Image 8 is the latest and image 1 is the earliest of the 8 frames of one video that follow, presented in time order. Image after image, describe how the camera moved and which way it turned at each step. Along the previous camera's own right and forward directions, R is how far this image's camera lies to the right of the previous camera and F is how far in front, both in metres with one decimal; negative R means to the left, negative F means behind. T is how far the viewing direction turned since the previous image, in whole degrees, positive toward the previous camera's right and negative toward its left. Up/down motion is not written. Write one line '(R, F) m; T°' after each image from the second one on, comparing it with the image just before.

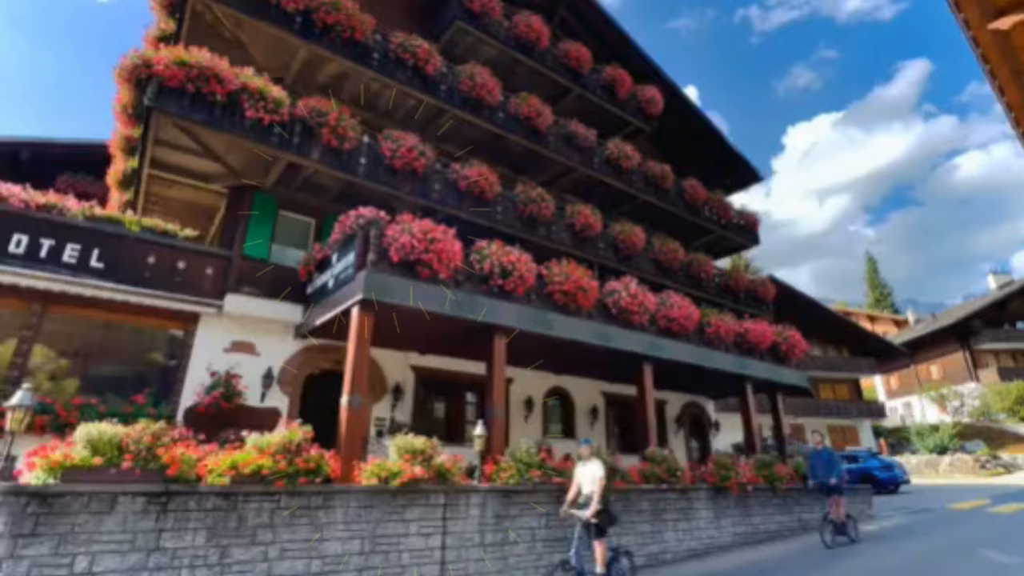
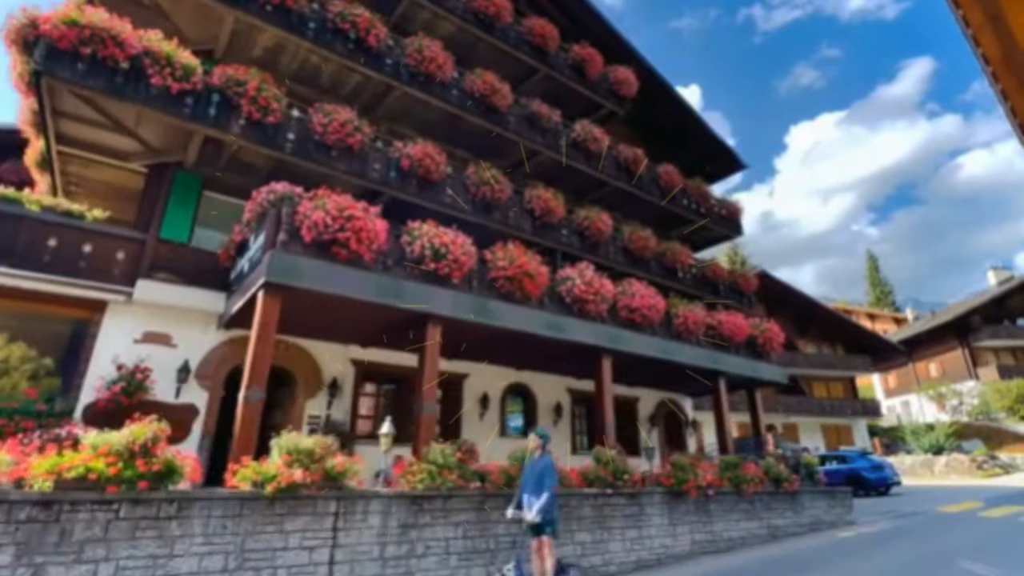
(+1.1, +0.9) m; 0°
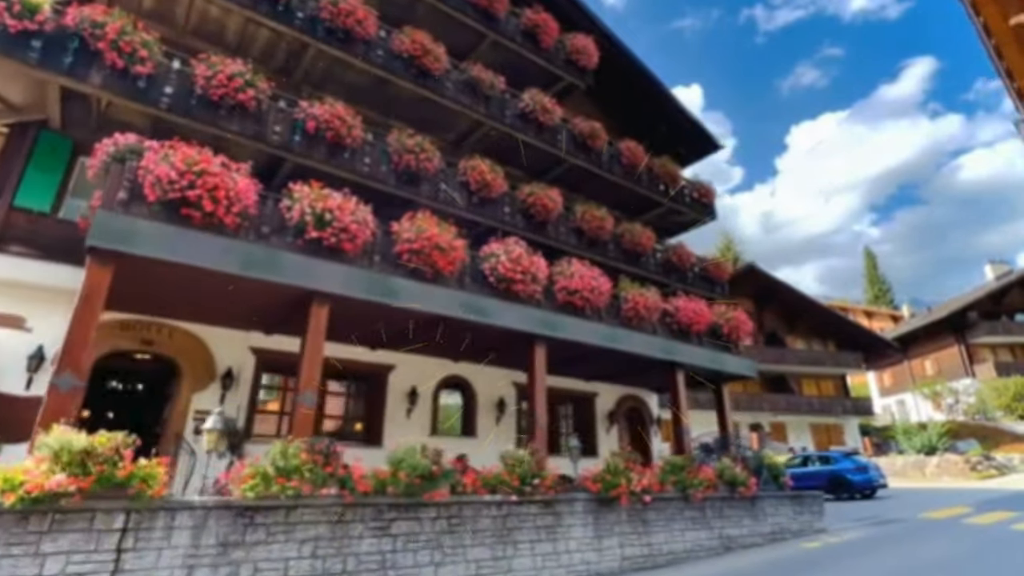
(+1.4, +1.3) m; 0°
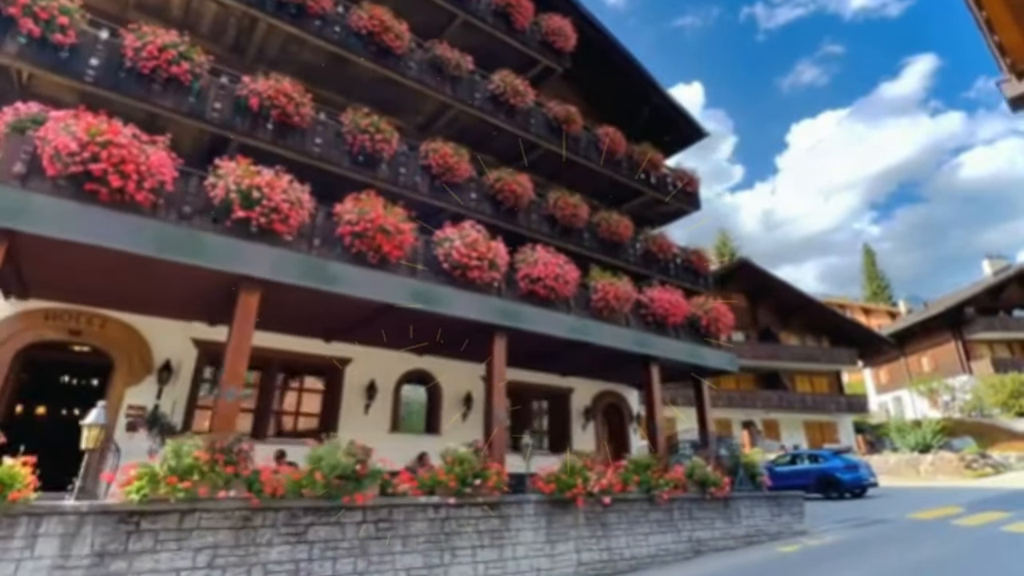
(+0.7, +0.6) m; 0°
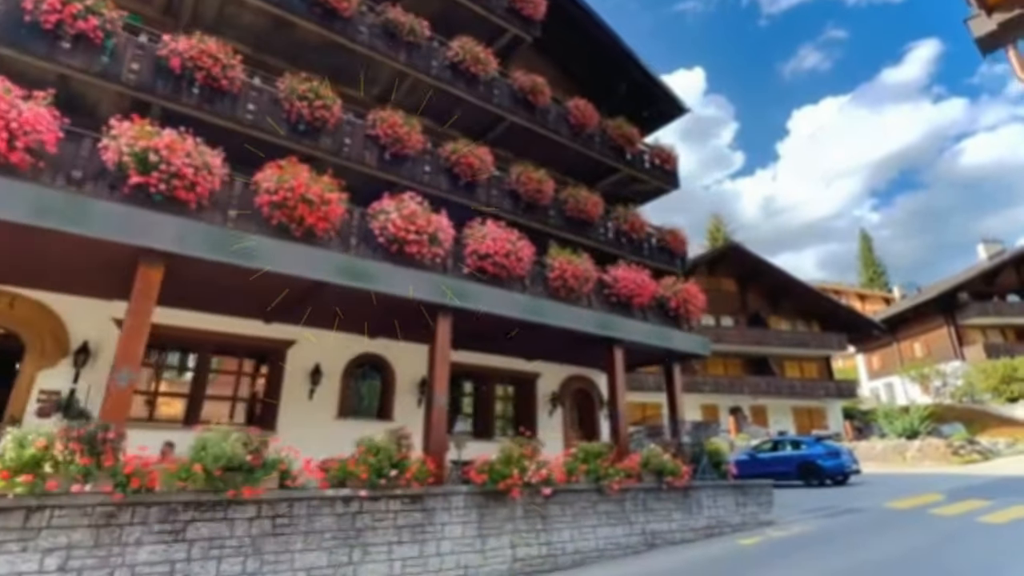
(+0.9, +0.6) m; 0°
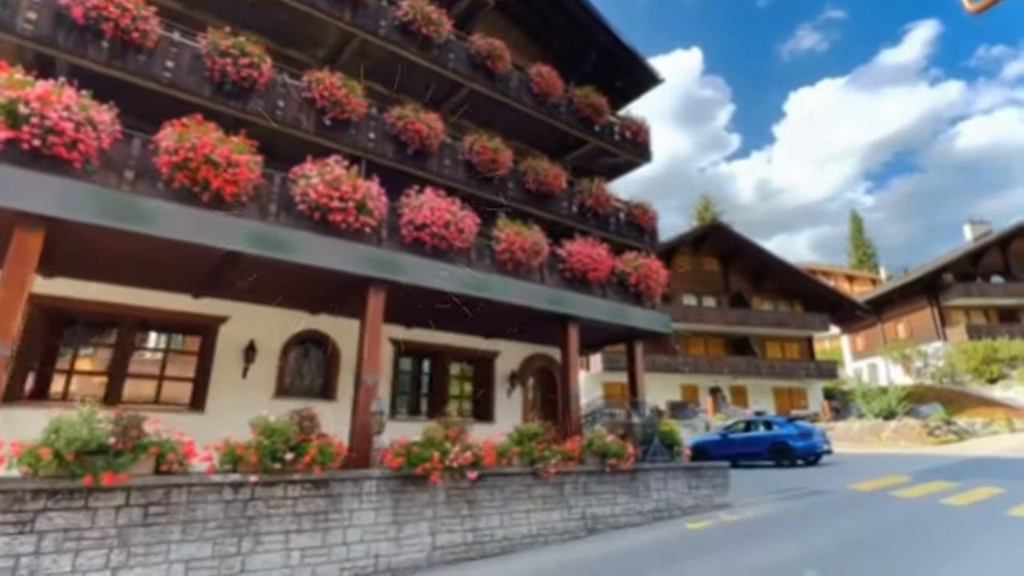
(+0.9, +0.5) m; +1°
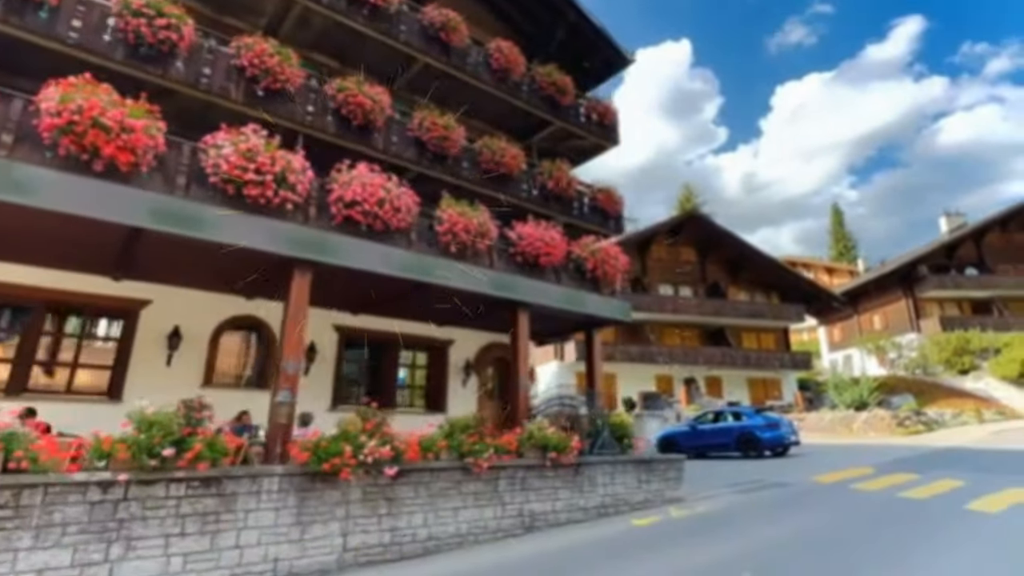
(+0.7, +0.5) m; +1°
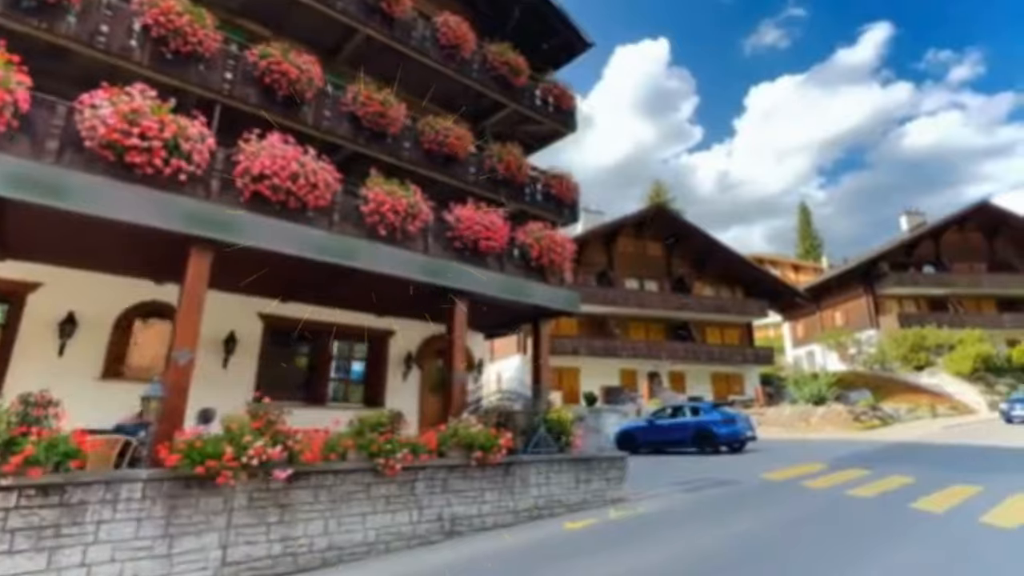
(+0.7, +0.6) m; +3°
